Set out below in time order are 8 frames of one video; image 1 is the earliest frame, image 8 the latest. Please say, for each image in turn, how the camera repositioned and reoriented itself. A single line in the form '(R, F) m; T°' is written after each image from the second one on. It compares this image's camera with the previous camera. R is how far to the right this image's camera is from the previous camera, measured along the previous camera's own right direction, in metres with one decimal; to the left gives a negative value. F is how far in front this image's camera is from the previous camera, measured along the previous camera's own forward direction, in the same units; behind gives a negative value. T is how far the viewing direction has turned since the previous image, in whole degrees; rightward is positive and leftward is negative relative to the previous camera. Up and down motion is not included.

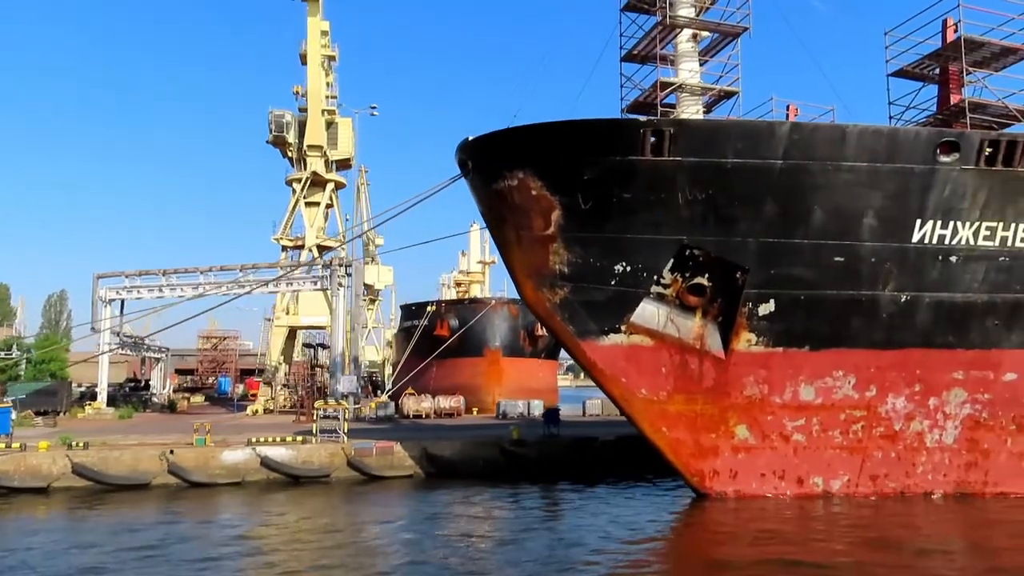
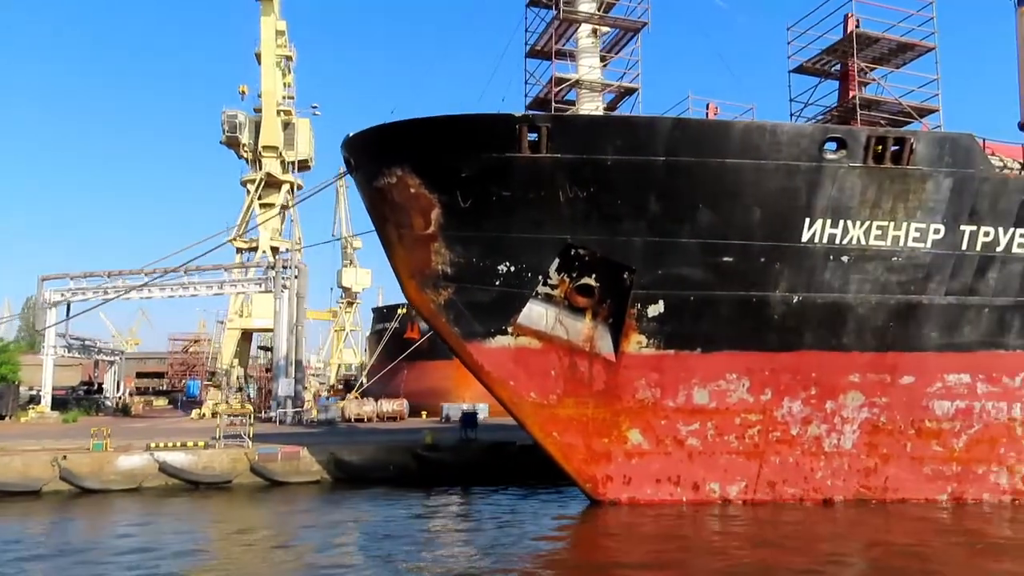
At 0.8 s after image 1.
(+1.0, +0.2) m; 0°
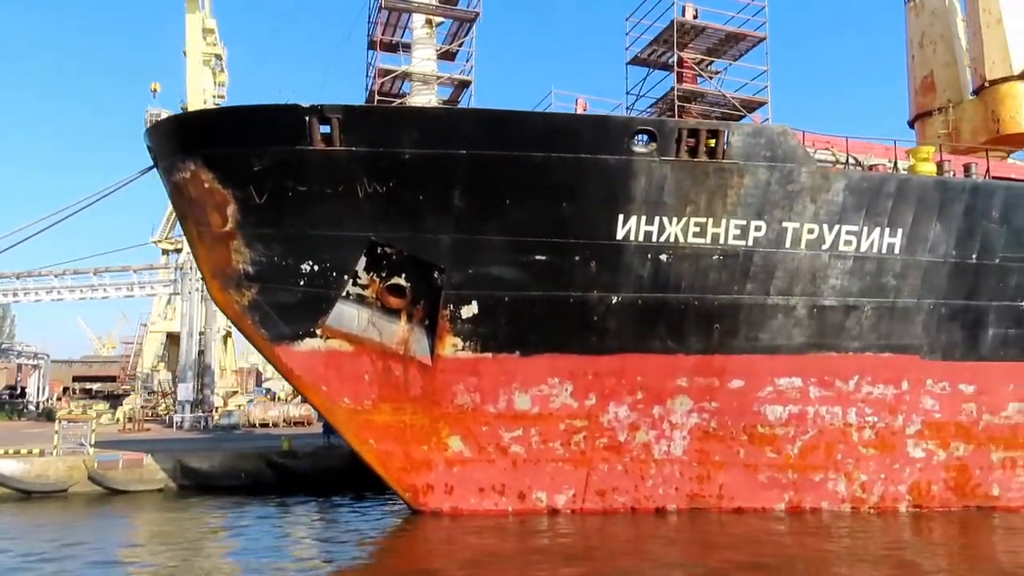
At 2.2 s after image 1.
(+1.6, +0.3) m; +1°
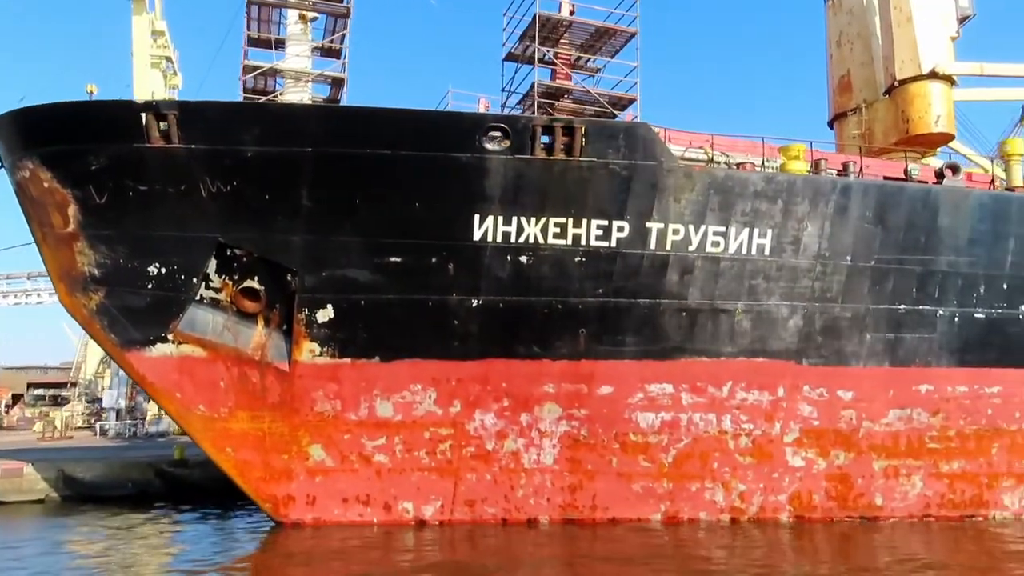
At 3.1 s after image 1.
(+1.2, +0.2) m; 0°
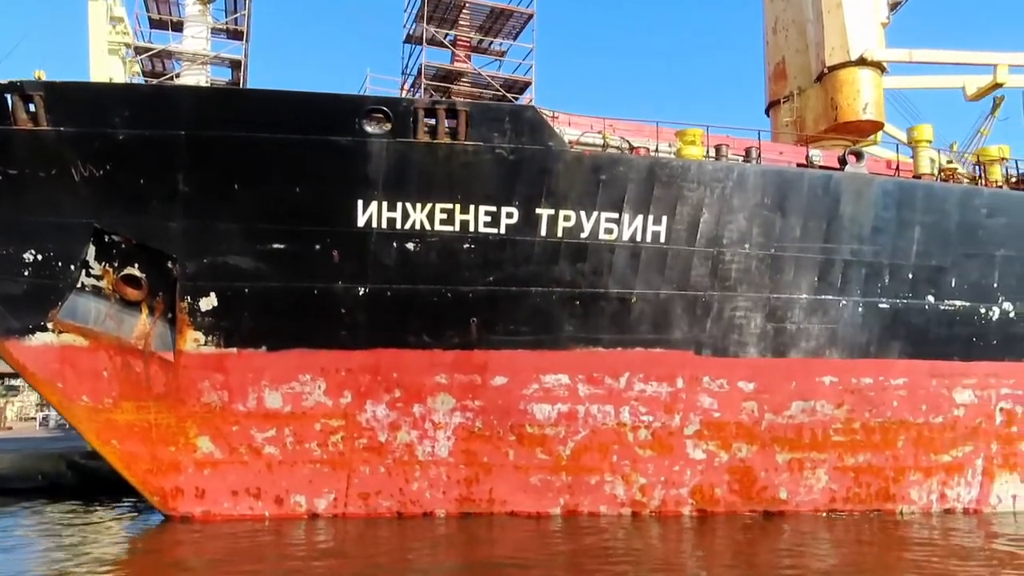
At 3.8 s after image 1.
(+0.9, +0.2) m; 0°
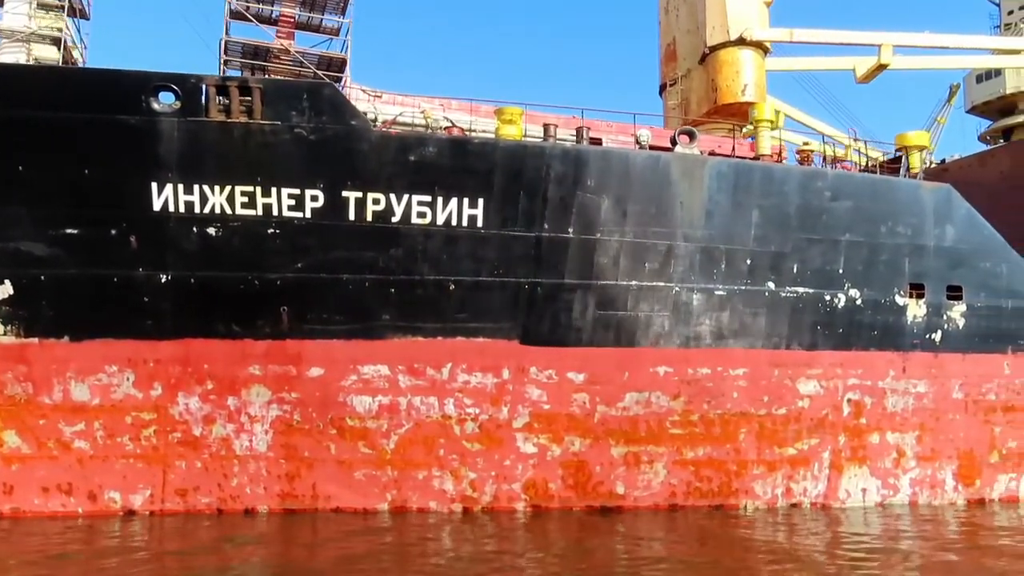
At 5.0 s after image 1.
(+1.4, +0.3) m; 0°
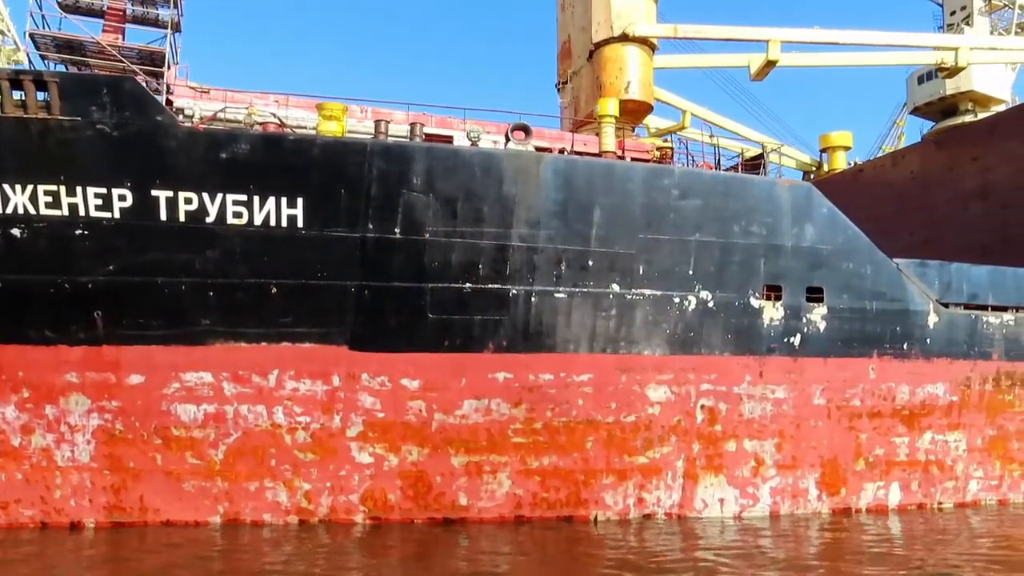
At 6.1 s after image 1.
(+1.3, +0.3) m; 0°
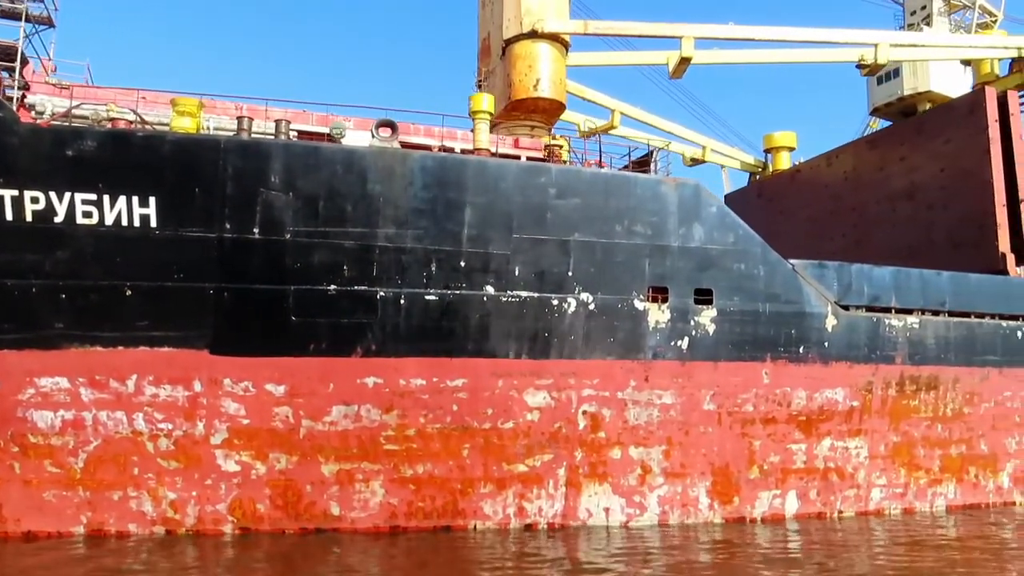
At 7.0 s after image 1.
(+1.0, +0.2) m; 0°
